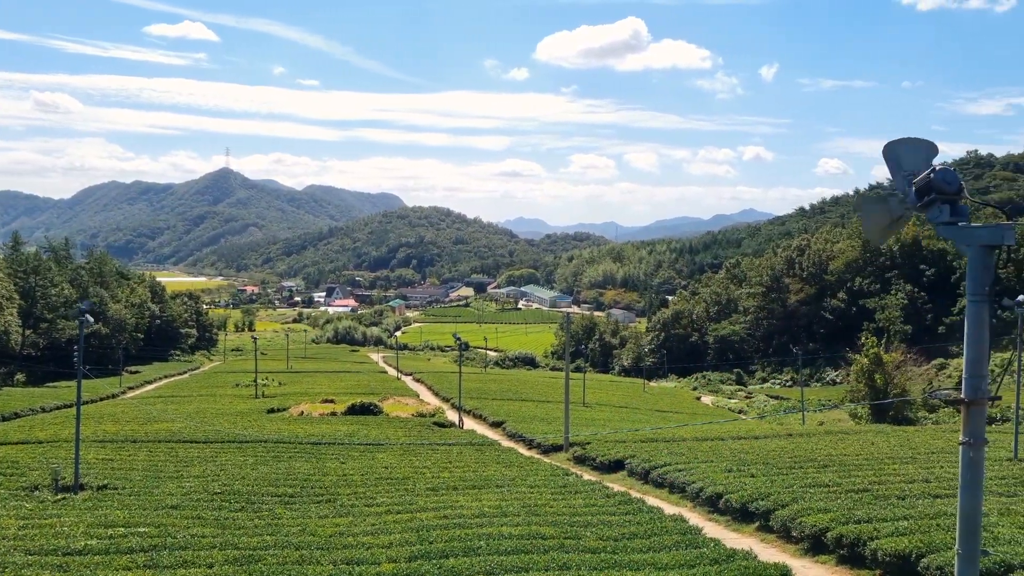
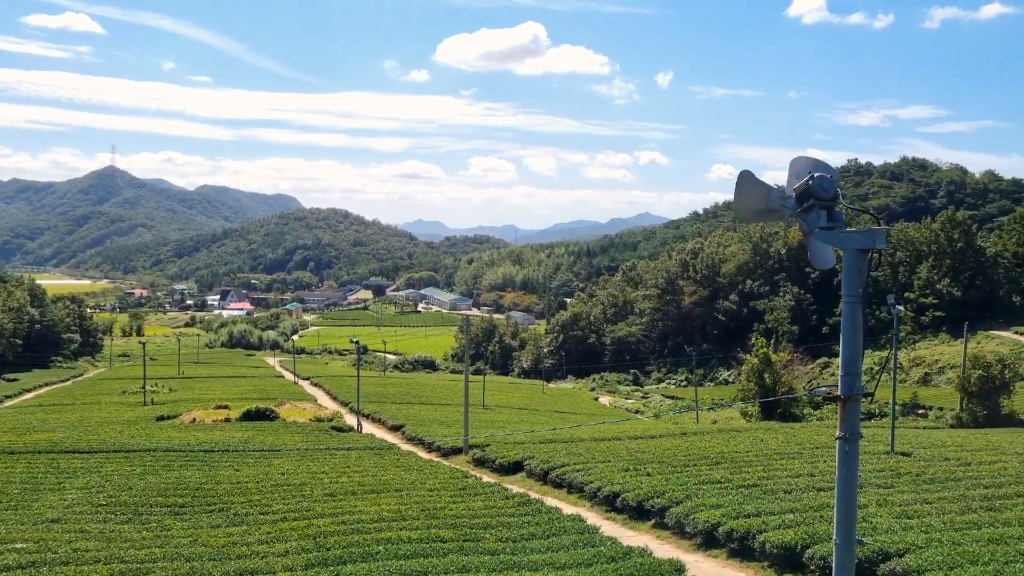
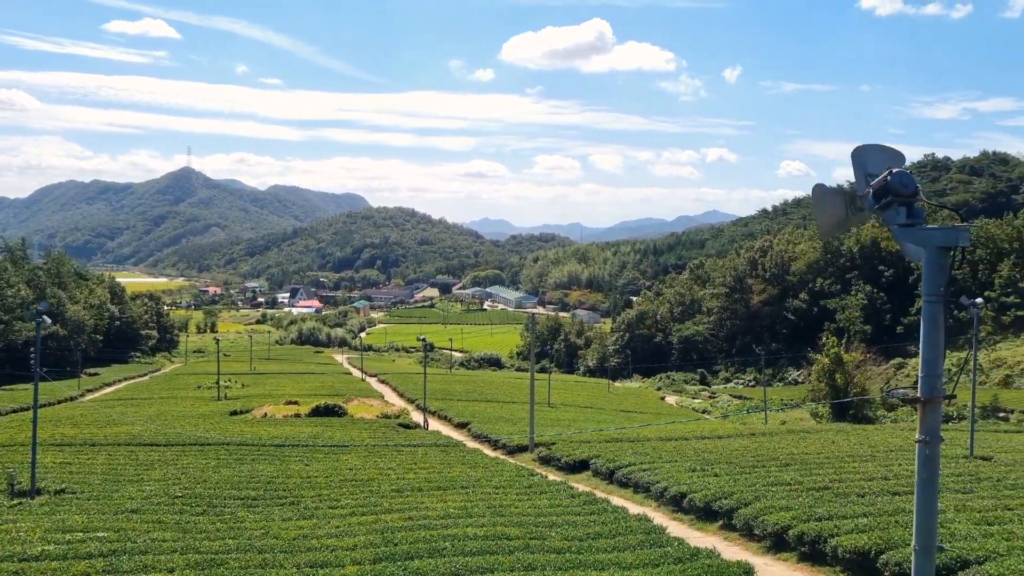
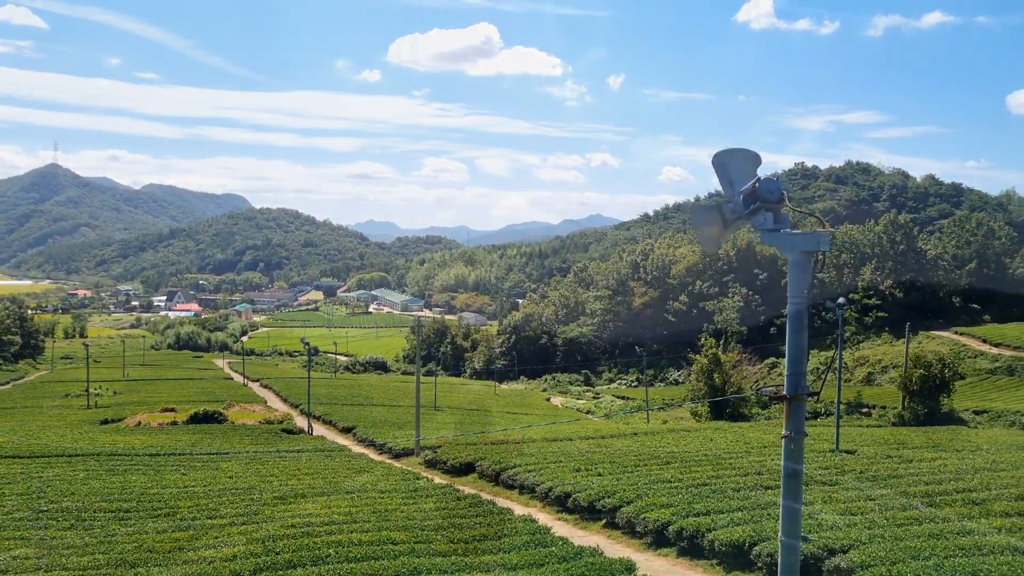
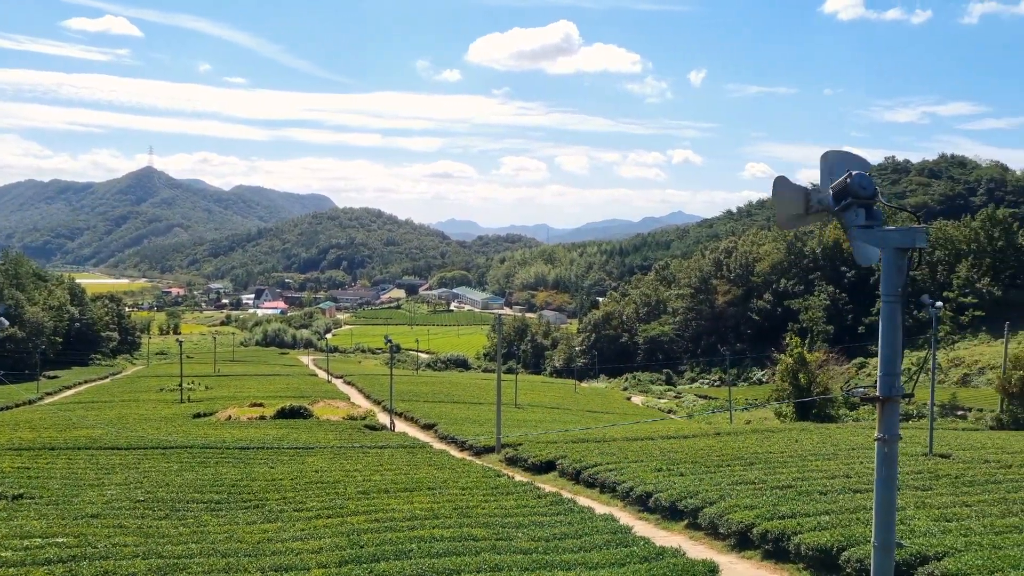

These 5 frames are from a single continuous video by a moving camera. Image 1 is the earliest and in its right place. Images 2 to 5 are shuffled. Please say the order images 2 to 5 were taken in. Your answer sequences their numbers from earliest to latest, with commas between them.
3, 5, 2, 4
